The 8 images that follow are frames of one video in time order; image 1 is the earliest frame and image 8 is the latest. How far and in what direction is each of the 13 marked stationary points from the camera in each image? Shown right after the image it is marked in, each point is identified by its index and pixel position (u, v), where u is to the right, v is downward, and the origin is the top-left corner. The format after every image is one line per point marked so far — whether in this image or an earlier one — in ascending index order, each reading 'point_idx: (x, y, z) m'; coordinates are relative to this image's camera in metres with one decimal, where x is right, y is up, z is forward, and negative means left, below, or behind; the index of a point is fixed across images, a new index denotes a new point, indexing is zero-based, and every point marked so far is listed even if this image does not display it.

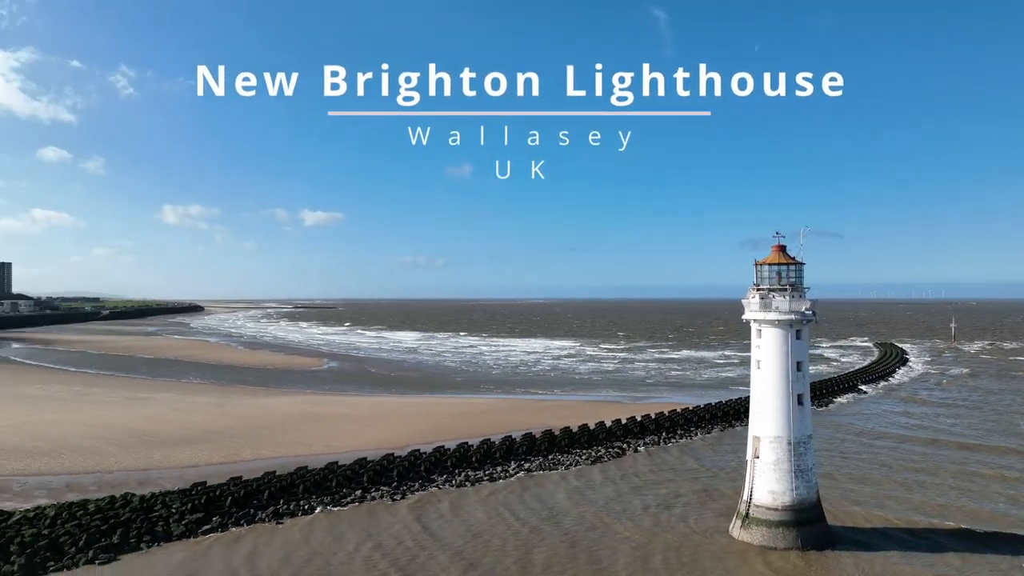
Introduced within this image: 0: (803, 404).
0: (+5.1, -2.0, +10.7) m
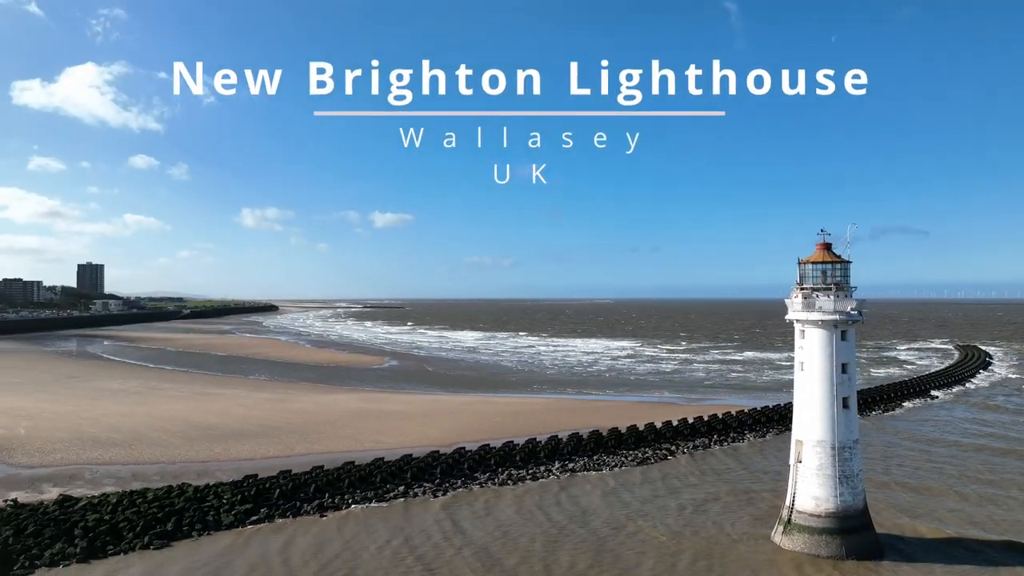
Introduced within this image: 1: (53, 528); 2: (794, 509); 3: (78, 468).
0: (+5.6, -2.0, +10.2) m
1: (-8.1, -4.2, +10.6) m
2: (+4.8, -3.8, +10.4) m
3: (-11.5, -4.9, +16.2) m
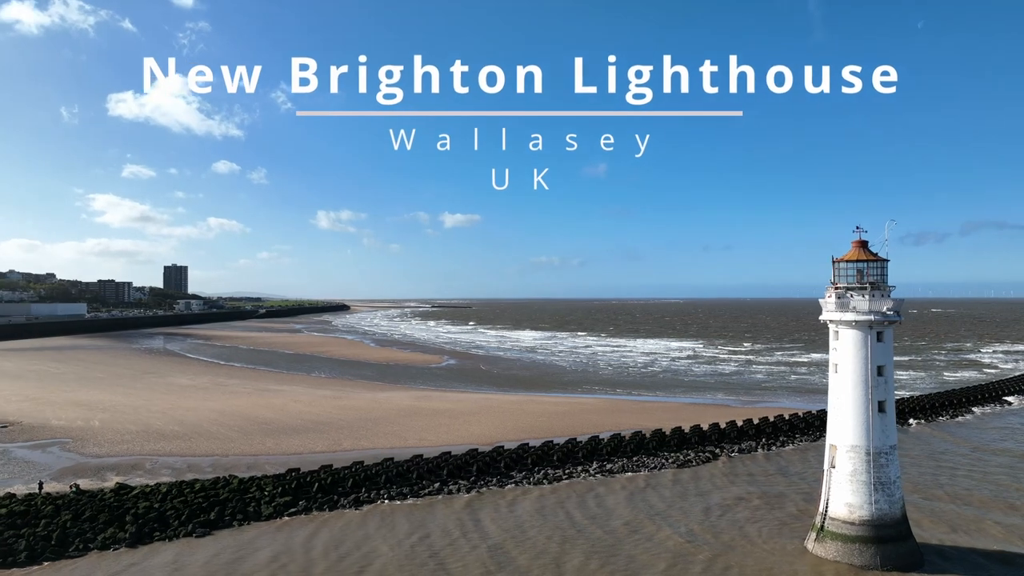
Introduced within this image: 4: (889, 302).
0: (+5.9, -2.0, +9.7) m
1: (-7.6, -4.3, +11.5) m
2: (+5.1, -3.7, +10.0) m
3: (-10.5, -4.9, +17.3) m
4: (+6.0, -0.2, +9.7) m
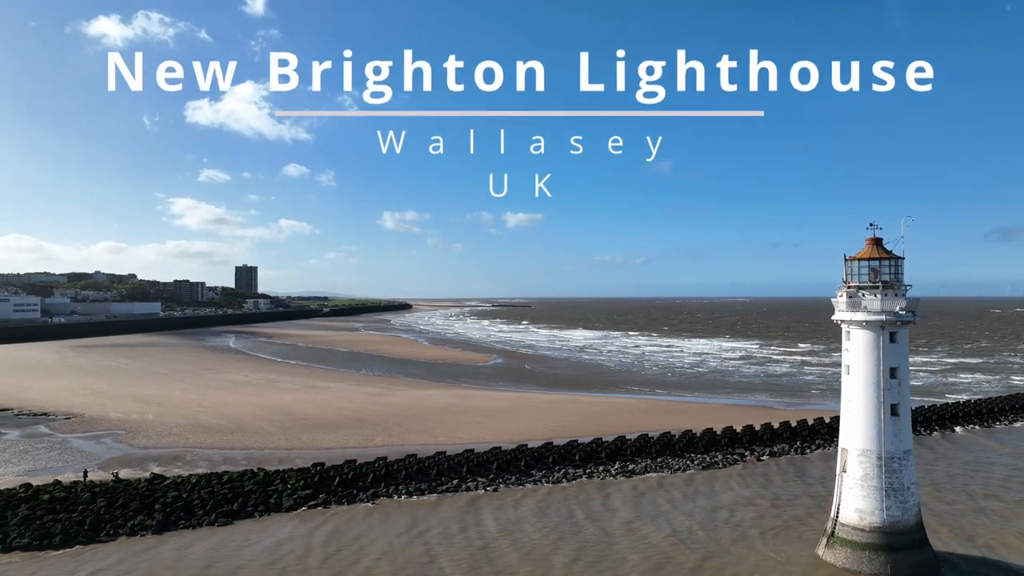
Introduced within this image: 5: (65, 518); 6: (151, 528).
0: (+5.9, -1.9, +9.2) m
1: (-7.5, -4.3, +12.2) m
2: (+5.1, -3.7, +9.6) m
3: (-9.8, -4.9, +18.3) m
4: (+5.9, -0.2, +9.2) m
5: (-8.4, -4.3, +11.4) m
6: (-6.8, -4.5, +11.5) m
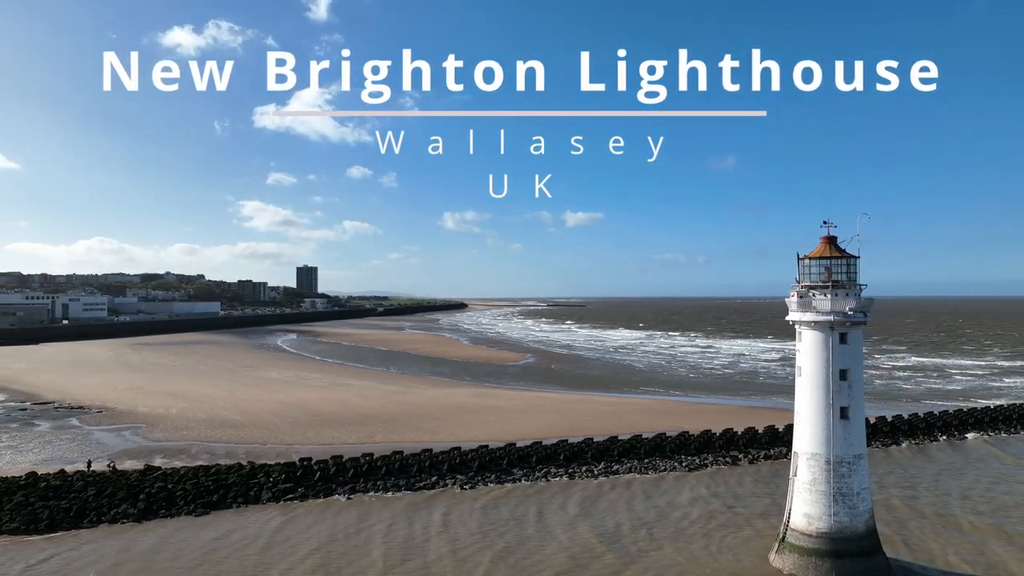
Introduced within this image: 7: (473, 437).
0: (+5.0, -1.9, +8.9) m
1: (-8.1, -4.3, +12.8) m
2: (+4.2, -3.7, +9.3) m
3: (-10.1, -4.9, +19.1) m
4: (+5.0, -0.2, +8.9) m
5: (-9.1, -4.3, +12.1) m
6: (-7.5, -4.5, +12.1) m
7: (-1.2, -4.8, +19.6) m
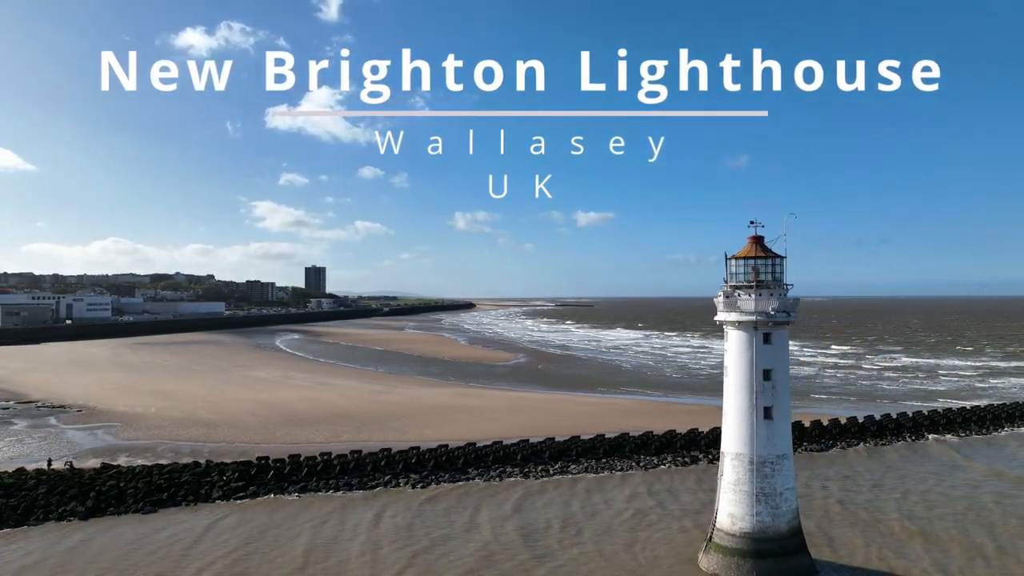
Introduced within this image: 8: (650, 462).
0: (+3.8, -1.9, +8.9) m
1: (-9.2, -4.3, +12.9) m
2: (+3.1, -3.7, +9.4) m
3: (-11.1, -4.9, +19.2) m
4: (+3.9, -0.2, +9.0) m
5: (-10.2, -4.3, +12.2) m
6: (-8.6, -4.5, +12.2) m
7: (-2.3, -4.8, +19.7) m
8: (+3.7, -4.7, +16.3) m
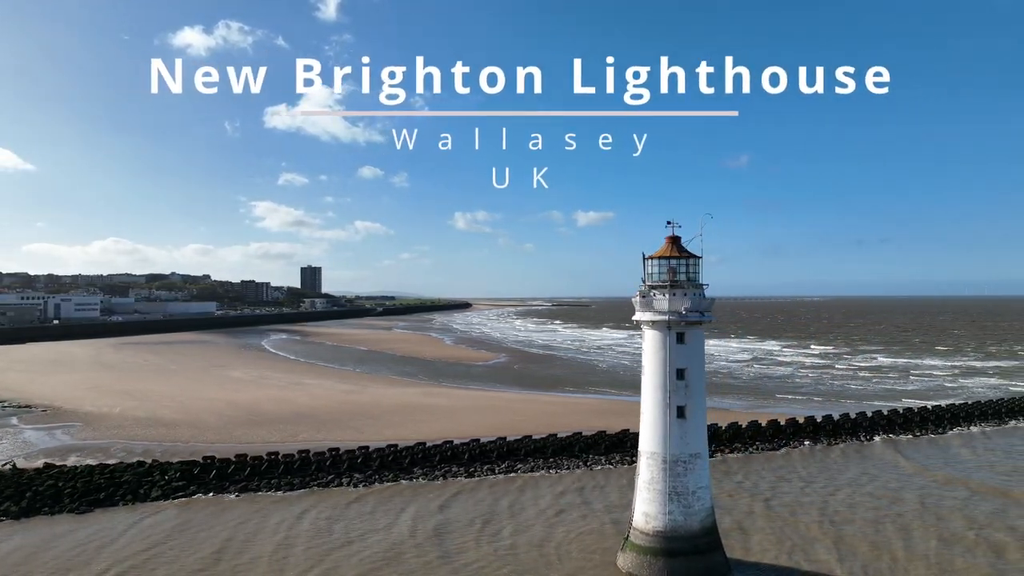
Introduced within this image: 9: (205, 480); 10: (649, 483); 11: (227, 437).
0: (+2.6, -1.9, +9.1) m
1: (-10.5, -4.3, +12.8) m
2: (+1.9, -3.7, +9.5) m
3: (-12.5, -4.9, +19.1) m
4: (+2.7, -0.2, +9.1) m
5: (-11.5, -4.3, +12.1) m
6: (-9.9, -4.5, +12.1) m
7: (-3.7, -4.8, +19.7) m
8: (+2.3, -4.7, +16.4) m
9: (-7.0, -4.4, +14.1) m
10: (+2.0, -2.9, +9.1) m
11: (-9.4, -4.9, +20.0) m
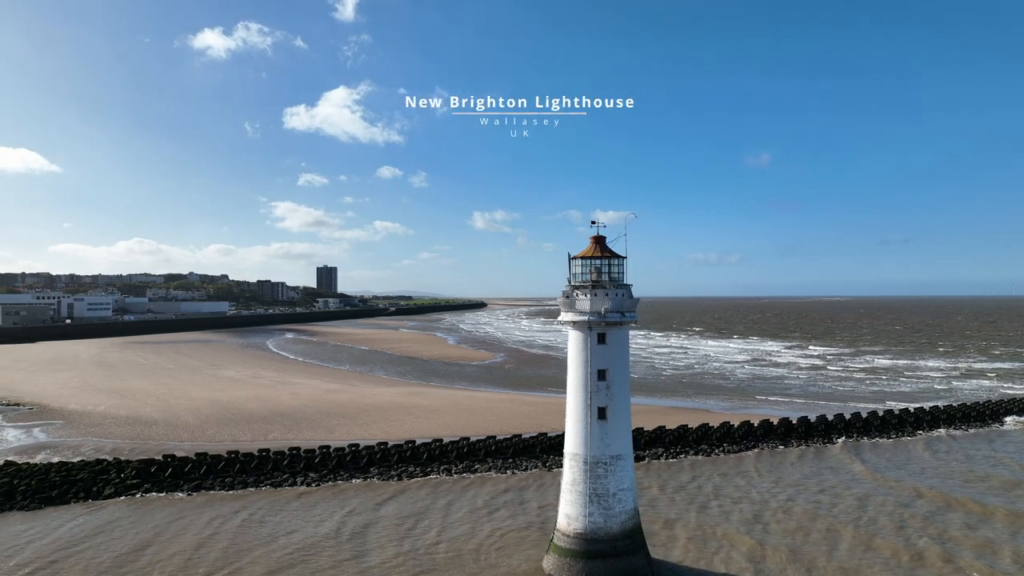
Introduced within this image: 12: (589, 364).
0: (+1.4, -2.0, +9.1) m
1: (-11.7, -4.2, +13.0) m
2: (+0.7, -3.7, +9.5) m
3: (-13.6, -4.9, +19.3) m
4: (+1.5, -0.2, +9.1) m
5: (-12.6, -4.2, +12.3) m
6: (-11.1, -4.5, +12.3) m
7: (-4.8, -4.8, +19.8) m
8: (+1.3, -4.7, +16.4) m
9: (-8.2, -4.4, +14.2) m
10: (+0.9, -2.9, +9.1) m
11: (-10.4, -4.9, +20.1) m
12: (+1.2, -1.1, +9.1) m
